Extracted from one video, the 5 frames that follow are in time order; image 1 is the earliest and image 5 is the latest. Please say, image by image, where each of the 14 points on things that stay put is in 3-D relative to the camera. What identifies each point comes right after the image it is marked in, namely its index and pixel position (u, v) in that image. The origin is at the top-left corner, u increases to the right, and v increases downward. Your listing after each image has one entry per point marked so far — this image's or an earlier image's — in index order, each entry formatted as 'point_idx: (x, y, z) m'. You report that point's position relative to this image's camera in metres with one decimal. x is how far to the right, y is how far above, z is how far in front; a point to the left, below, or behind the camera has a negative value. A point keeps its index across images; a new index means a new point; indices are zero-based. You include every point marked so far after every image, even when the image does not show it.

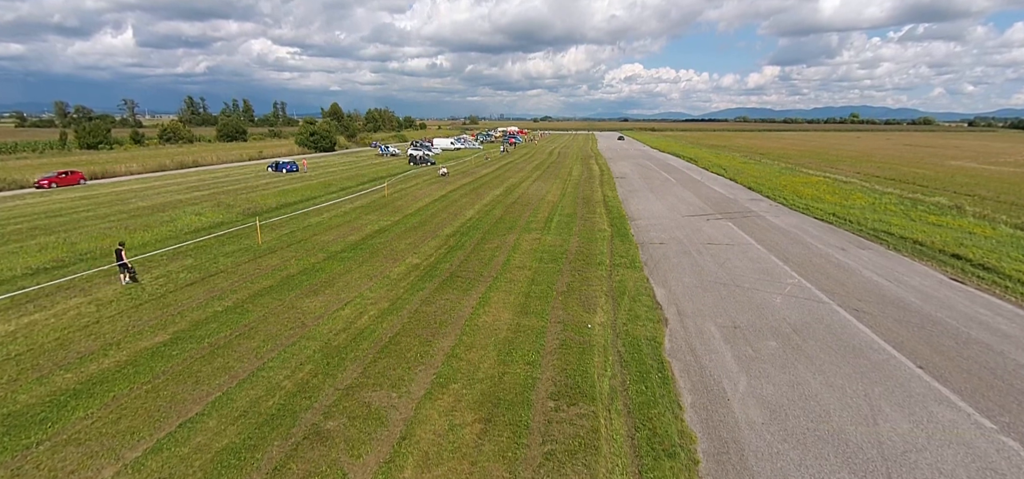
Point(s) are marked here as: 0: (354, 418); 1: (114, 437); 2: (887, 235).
0: (-2.0, -2.2, +5.7) m
1: (-4.7, -2.3, +5.4) m
2: (+11.8, +0.2, +14.3) m
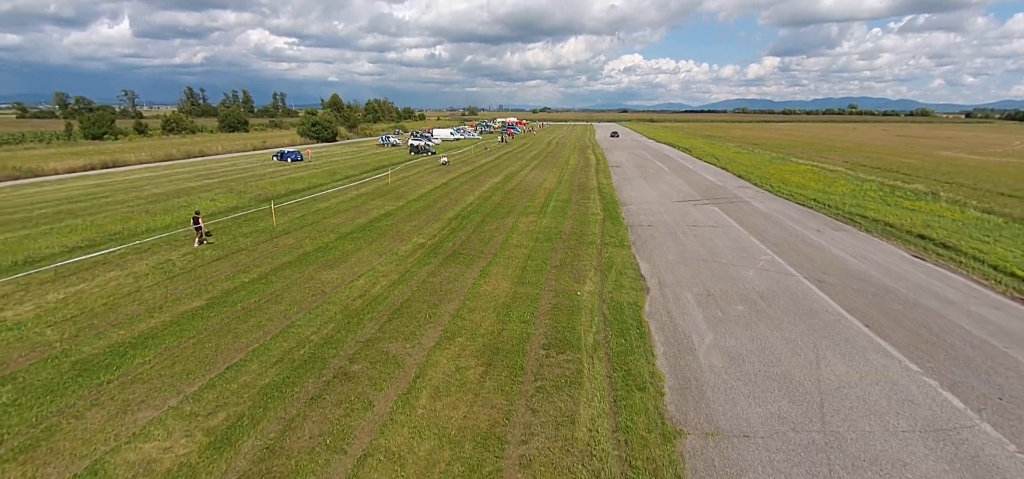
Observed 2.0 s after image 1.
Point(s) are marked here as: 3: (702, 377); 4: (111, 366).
0: (-2.0, -1.8, +6.6) m
1: (-4.8, -1.9, +6.4) m
2: (+11.7, +0.7, +15.3) m
3: (+2.7, -1.9, +6.4) m
4: (-5.9, -1.8, +6.7) m
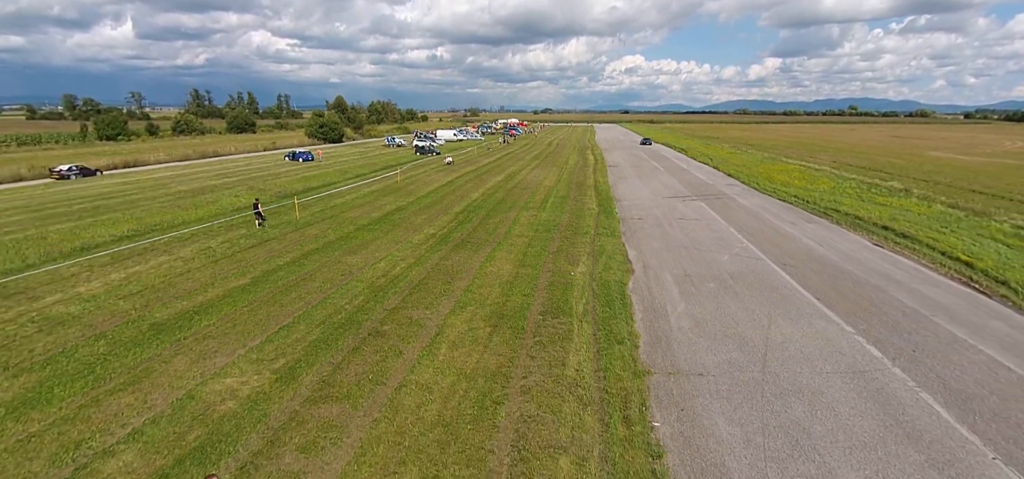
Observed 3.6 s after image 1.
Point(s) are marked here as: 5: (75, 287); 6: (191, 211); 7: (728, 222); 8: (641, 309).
0: (-1.9, -1.5, +8.0) m
1: (-4.7, -1.6, +7.7) m
2: (+11.8, +1.0, +16.6) m
3: (+2.7, -1.6, +7.7) m
4: (-5.8, -1.5, +8.1) m
5: (-9.6, -1.0, +9.9) m
6: (-11.8, +1.1, +16.7) m
7: (+7.3, +0.6, +15.4) m
8: (+2.5, -1.3, +8.7) m
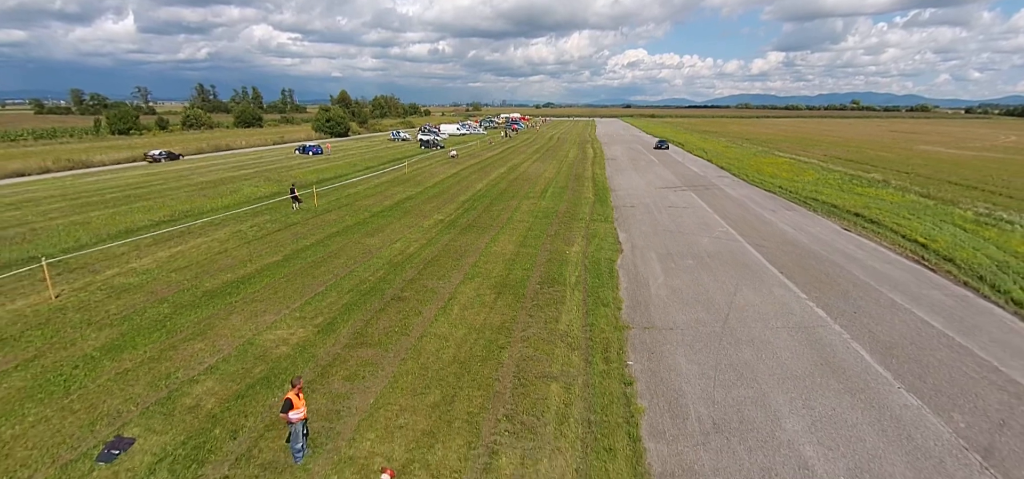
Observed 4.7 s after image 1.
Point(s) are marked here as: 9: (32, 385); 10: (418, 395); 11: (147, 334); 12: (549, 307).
0: (-1.9, -1.1, +9.3) m
1: (-4.7, -1.2, +9.1) m
2: (+11.9, +1.5, +17.8) m
3: (+2.7, -1.2, +9.0) m
4: (-5.8, -1.1, +9.4) m
5: (-9.5, -0.6, +11.3) m
6: (-11.7, +1.6, +18.0) m
7: (+7.4, +1.1, +16.7) m
8: (+2.5, -0.9, +10.0) m
9: (-6.9, -2.1, +6.5) m
10: (-1.3, -2.1, +6.1) m
11: (-6.3, -1.6, +7.8) m
12: (+0.7, -1.3, +8.5) m
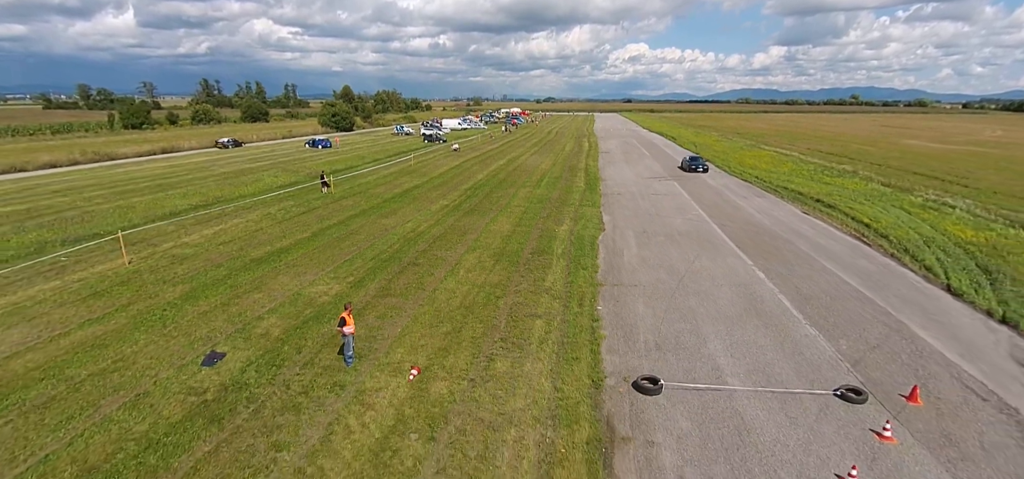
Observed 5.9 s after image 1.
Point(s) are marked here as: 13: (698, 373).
0: (-2.0, -0.5, +11.2) m
1: (-4.8, -0.6, +11.0) m
2: (+11.8, +2.2, +19.7) m
3: (+2.6, -0.6, +10.9) m
4: (-5.9, -0.5, +11.3) m
5: (-9.6, +0.1, +13.2) m
6: (-11.8, +2.3, +19.9) m
7: (+7.3, +1.8, +18.5) m
8: (+2.4, -0.3, +11.8) m
9: (-7.0, -1.5, +8.4) m
10: (-1.4, -1.5, +8.0) m
11: (-6.4, -1.1, +9.7) m
12: (+0.6, -0.7, +10.4) m
13: (+2.8, -2.0, +6.7) m
